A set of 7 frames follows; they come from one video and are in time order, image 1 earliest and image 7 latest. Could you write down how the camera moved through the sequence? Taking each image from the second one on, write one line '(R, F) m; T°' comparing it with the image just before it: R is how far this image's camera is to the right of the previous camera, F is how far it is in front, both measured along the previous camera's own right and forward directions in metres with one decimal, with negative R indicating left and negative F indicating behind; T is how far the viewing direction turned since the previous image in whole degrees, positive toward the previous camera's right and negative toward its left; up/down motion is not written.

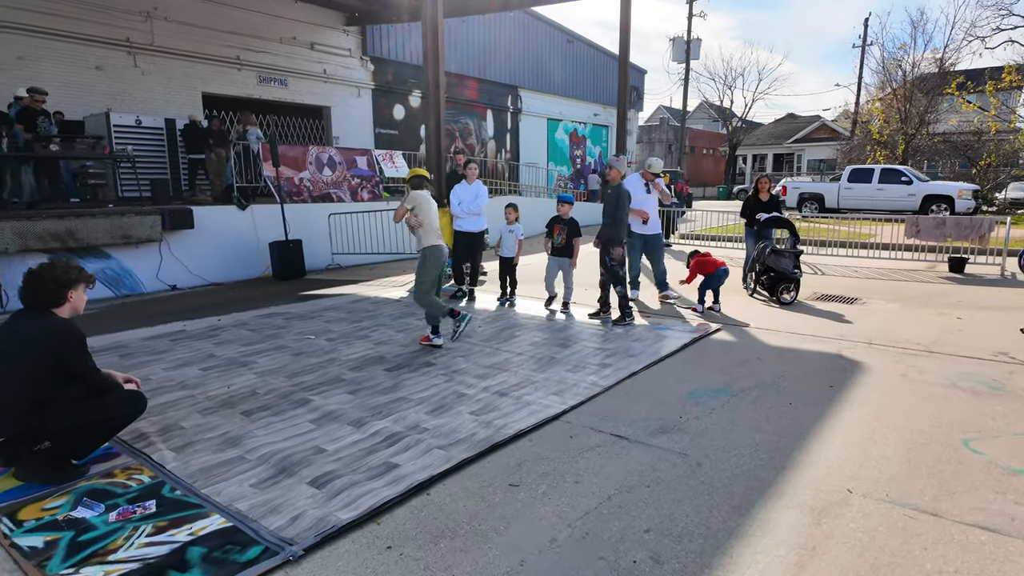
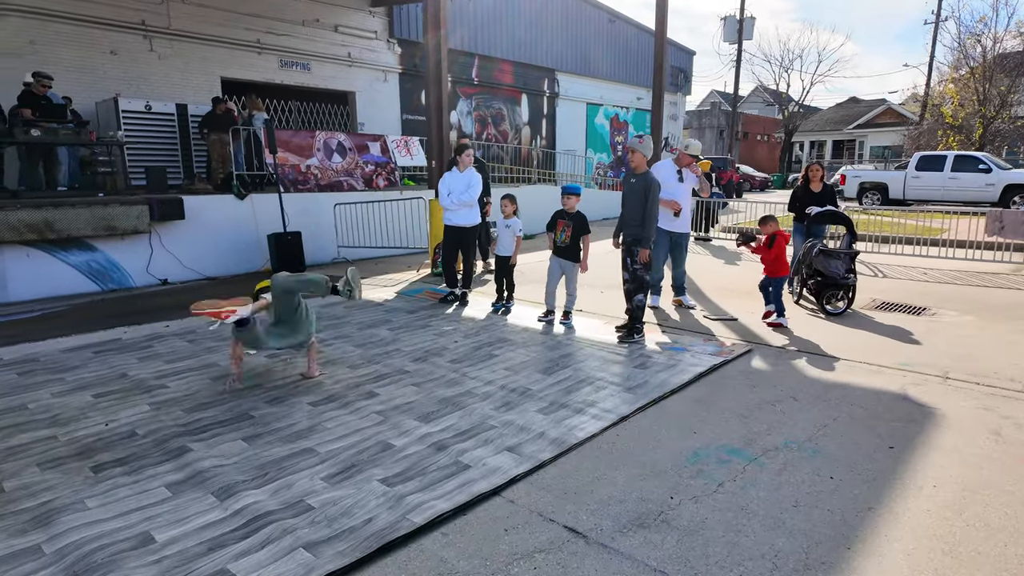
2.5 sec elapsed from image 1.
(+0.5, +1.0) m; -4°
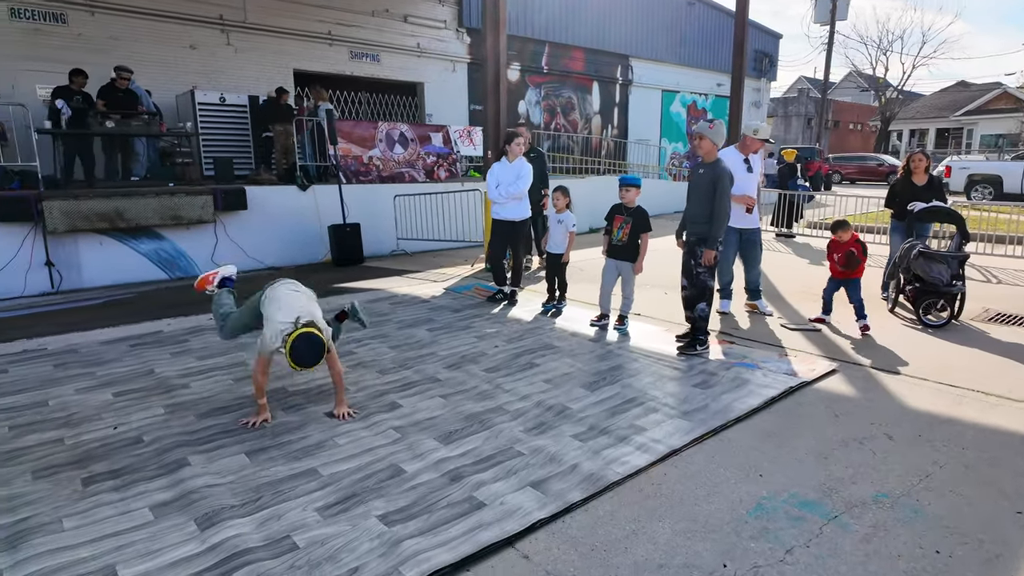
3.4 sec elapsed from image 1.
(+0.2, +0.4) m; -7°
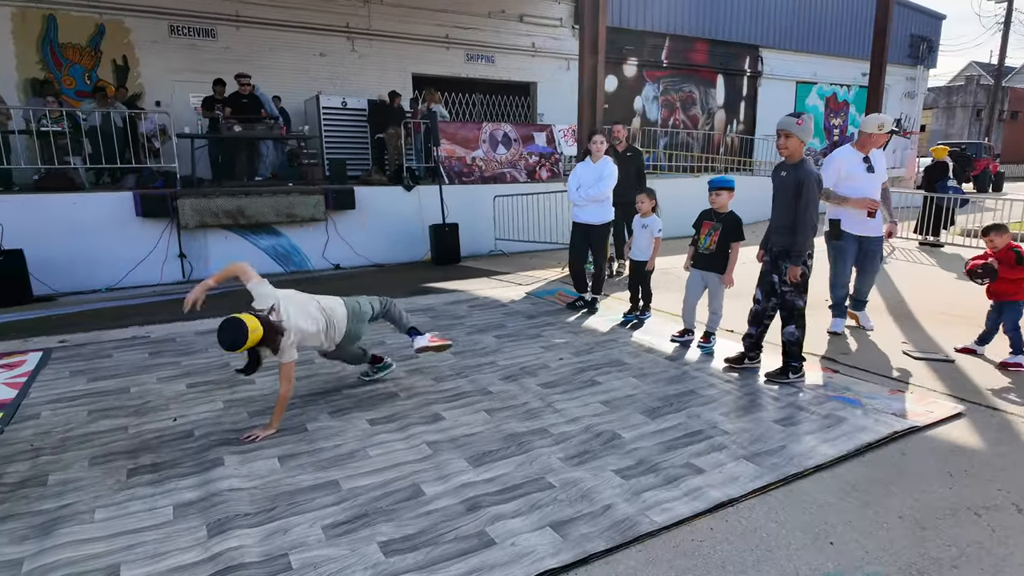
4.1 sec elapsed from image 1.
(+0.4, +0.3) m; -11°
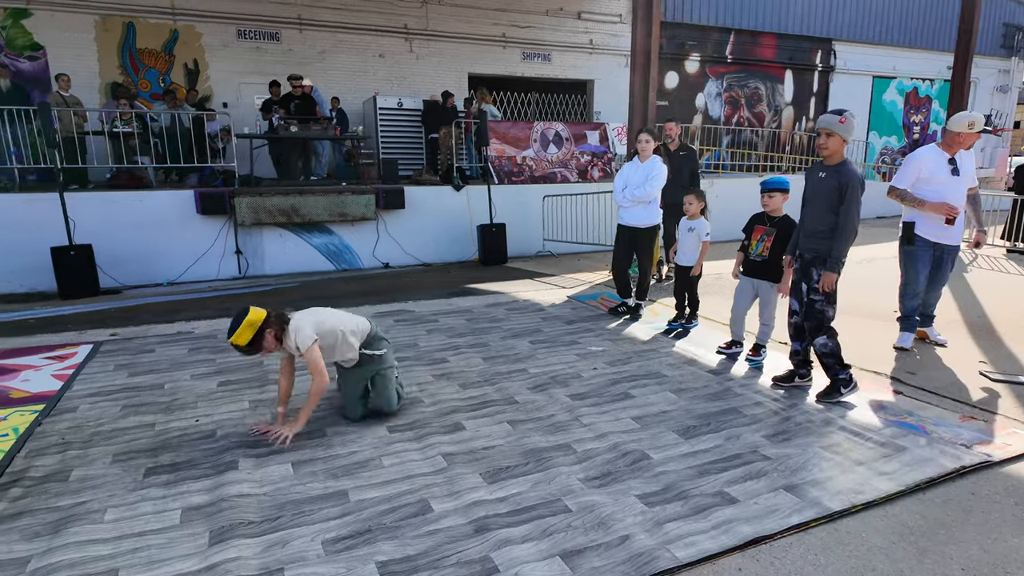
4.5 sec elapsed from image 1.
(+0.2, +0.2) m; -6°
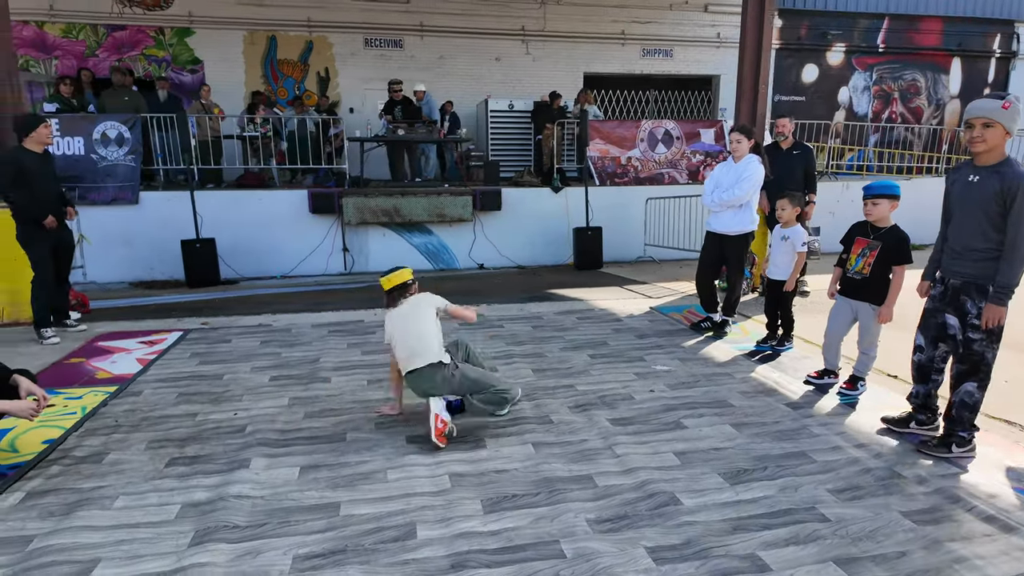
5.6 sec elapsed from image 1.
(+0.5, +0.3) m; -12°
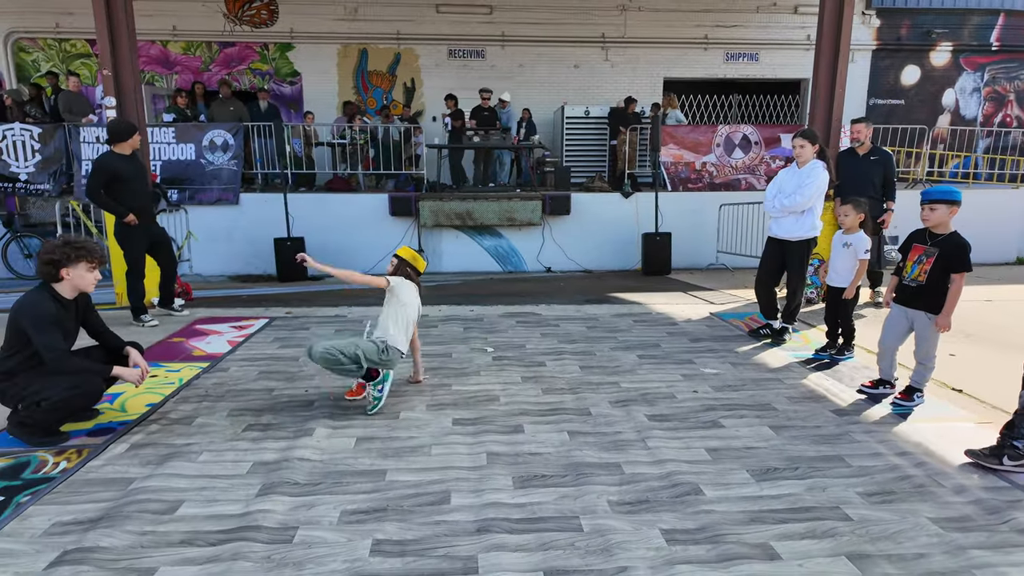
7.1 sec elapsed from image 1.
(+0.2, -0.2) m; -8°
